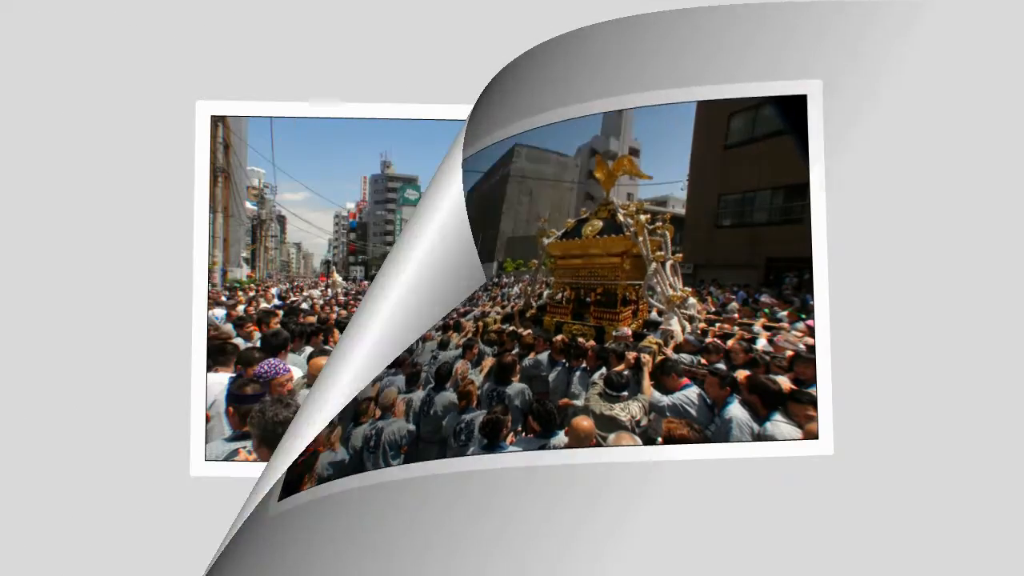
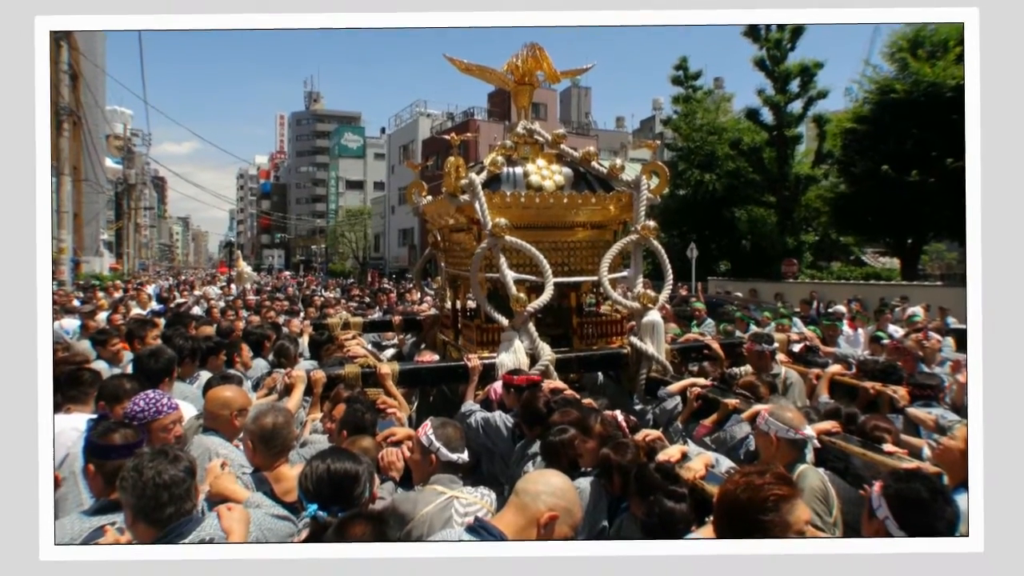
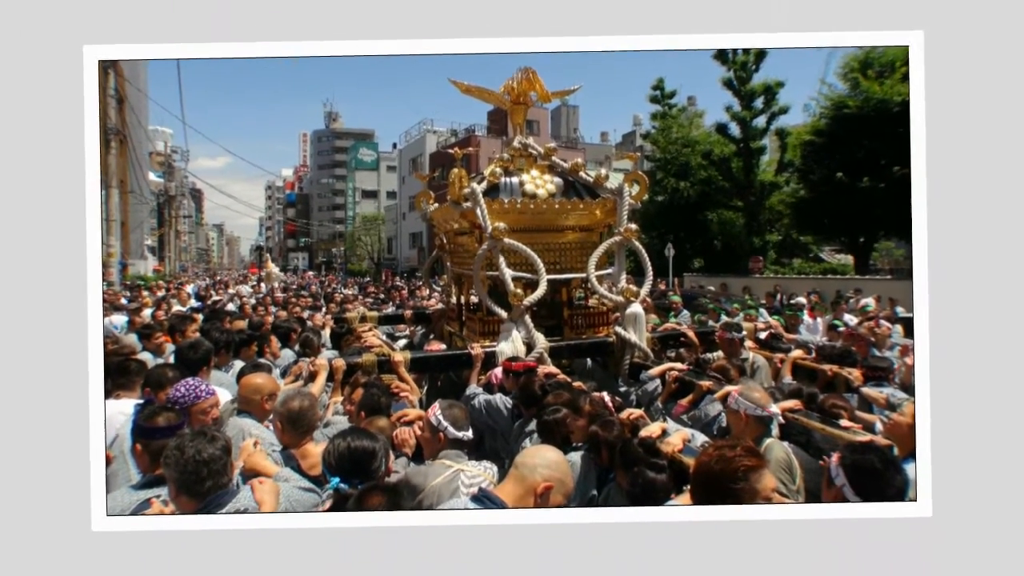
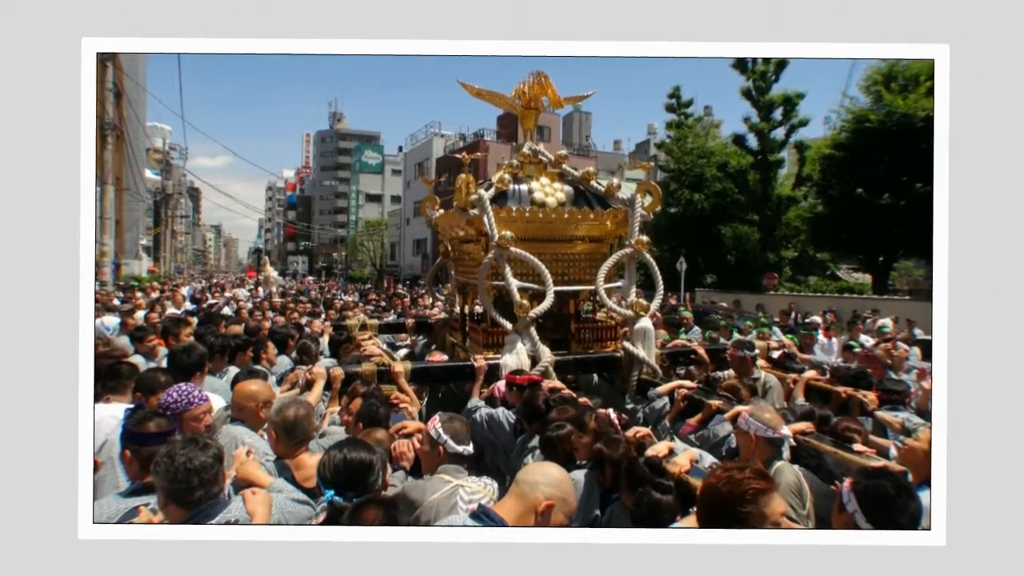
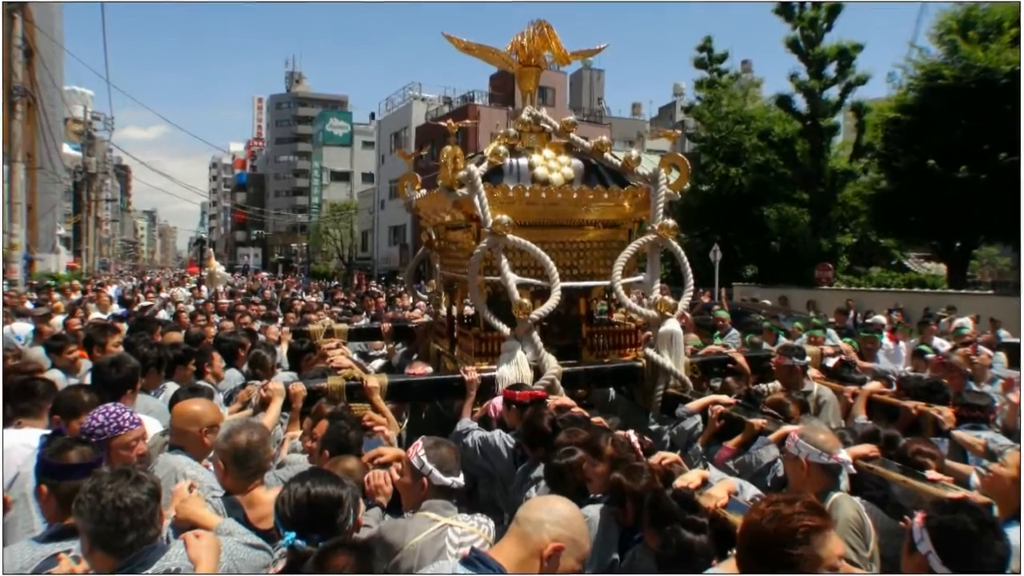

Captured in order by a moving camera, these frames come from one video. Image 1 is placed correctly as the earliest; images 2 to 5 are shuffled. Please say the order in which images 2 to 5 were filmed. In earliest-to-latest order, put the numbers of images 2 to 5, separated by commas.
4, 5, 2, 3
